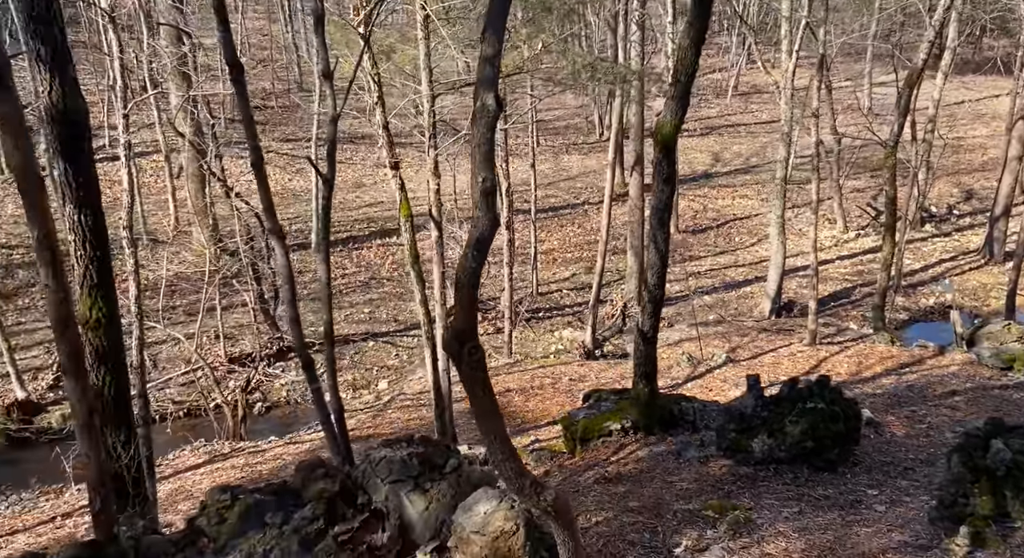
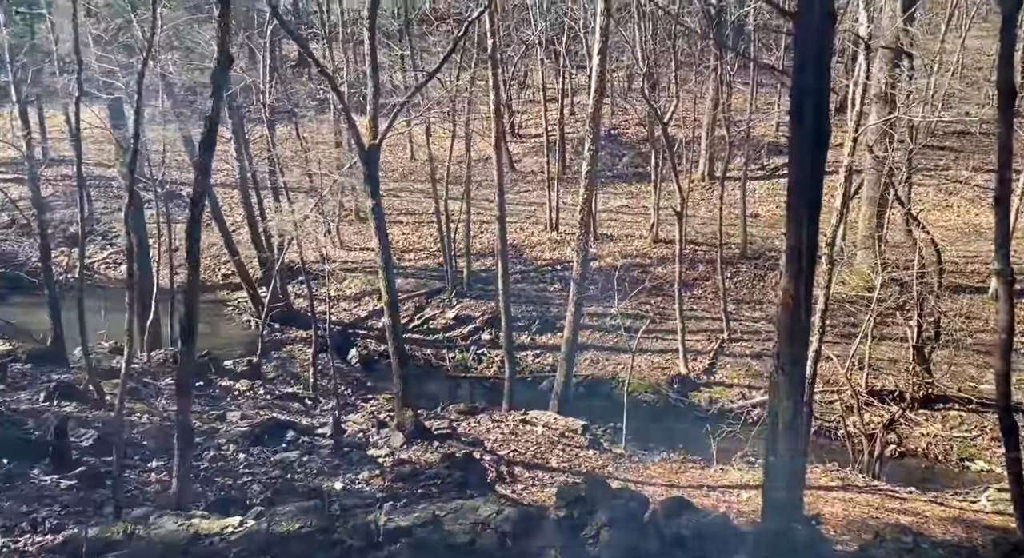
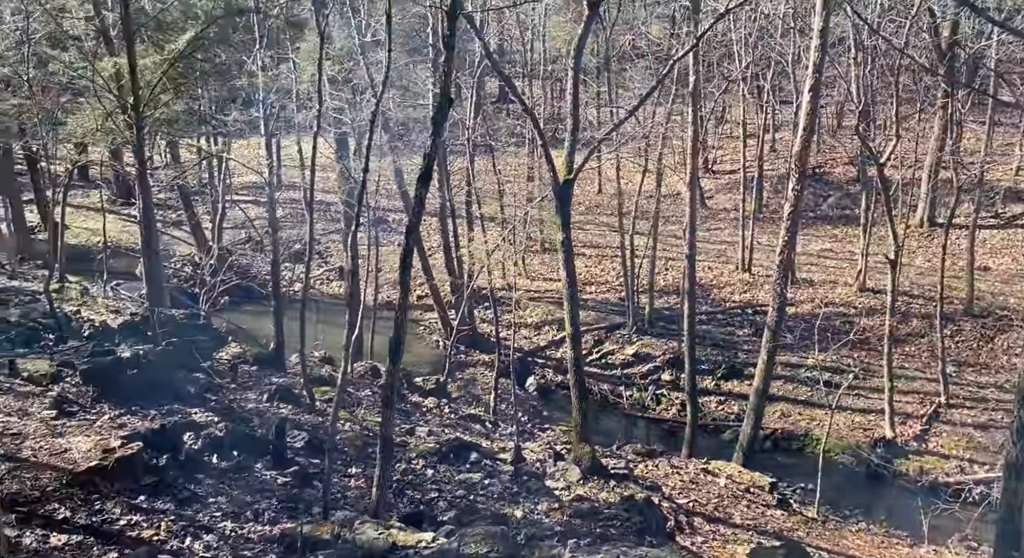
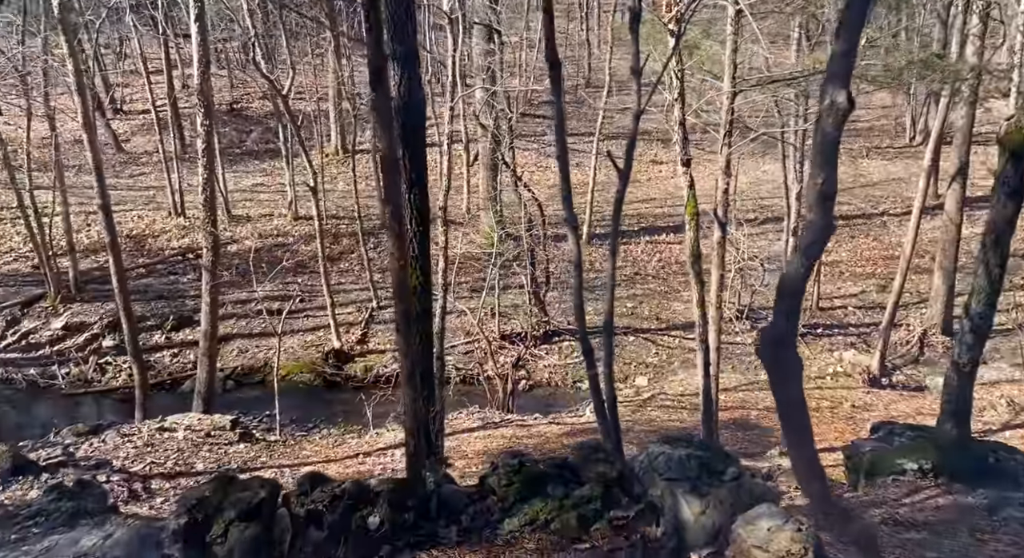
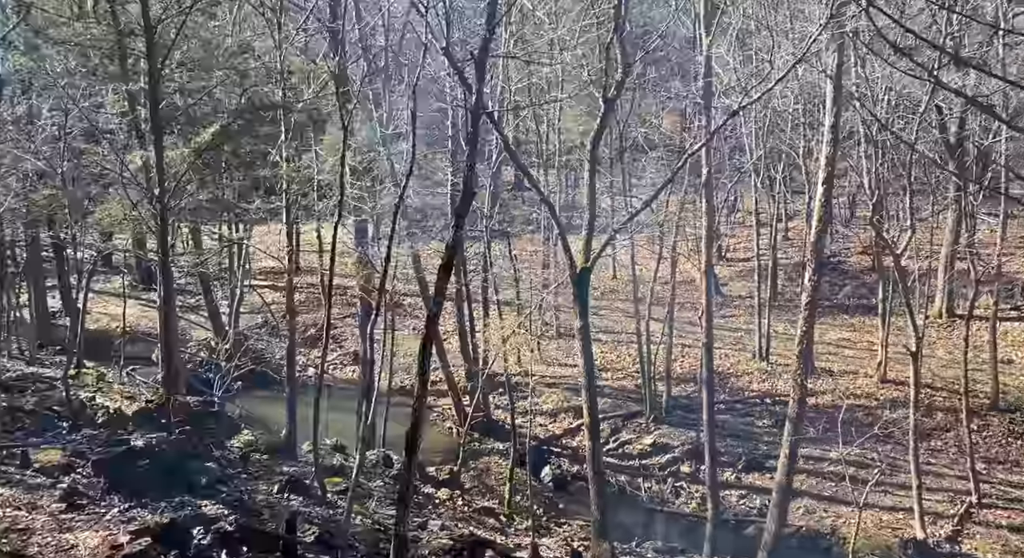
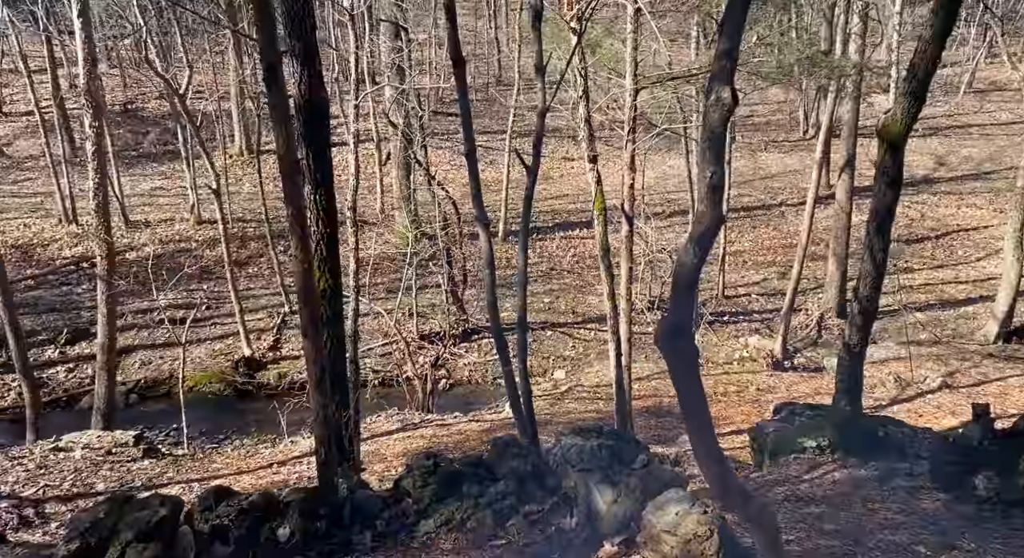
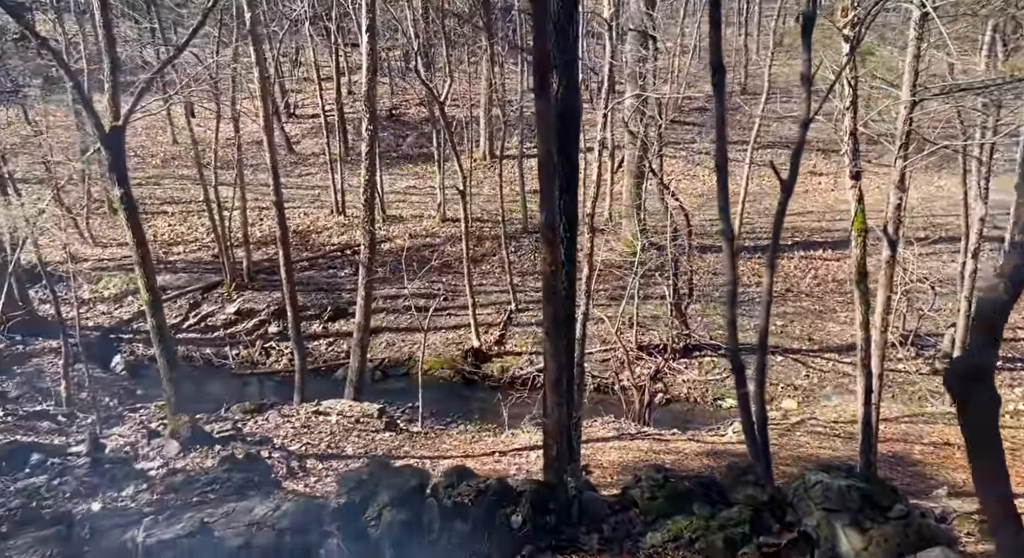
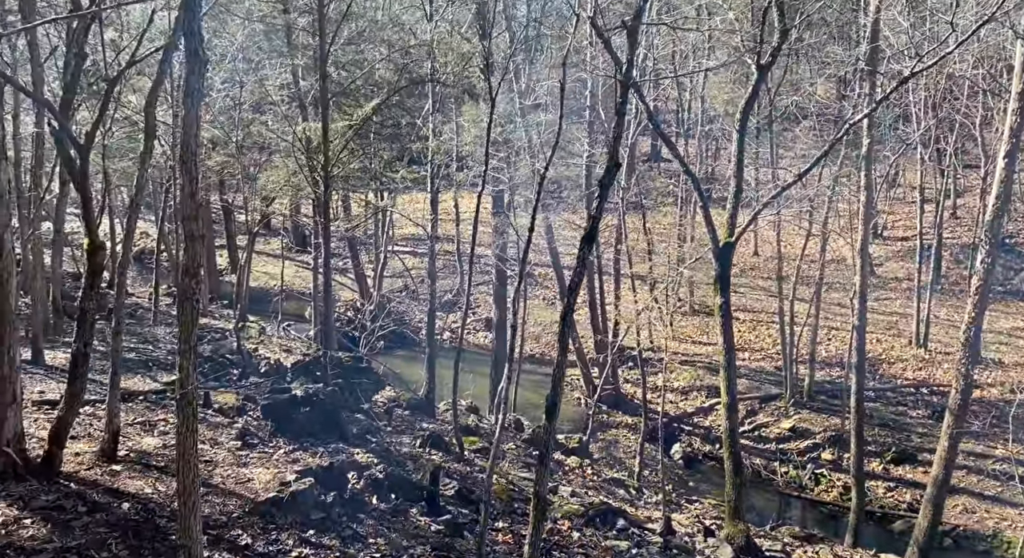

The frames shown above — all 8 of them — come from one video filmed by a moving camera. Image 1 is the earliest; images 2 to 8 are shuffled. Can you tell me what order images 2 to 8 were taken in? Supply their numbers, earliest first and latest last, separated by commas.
6, 4, 7, 2, 3, 8, 5
